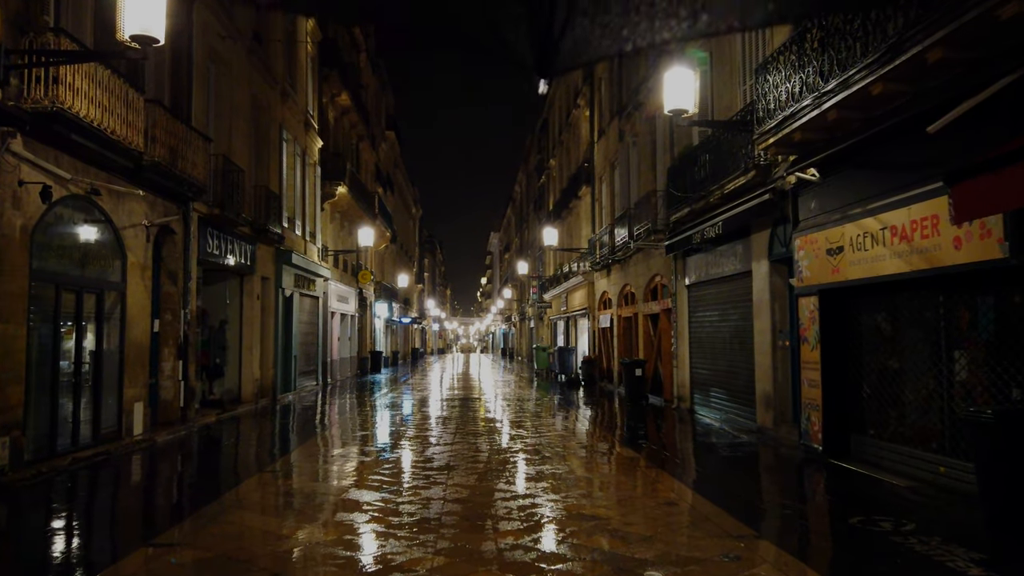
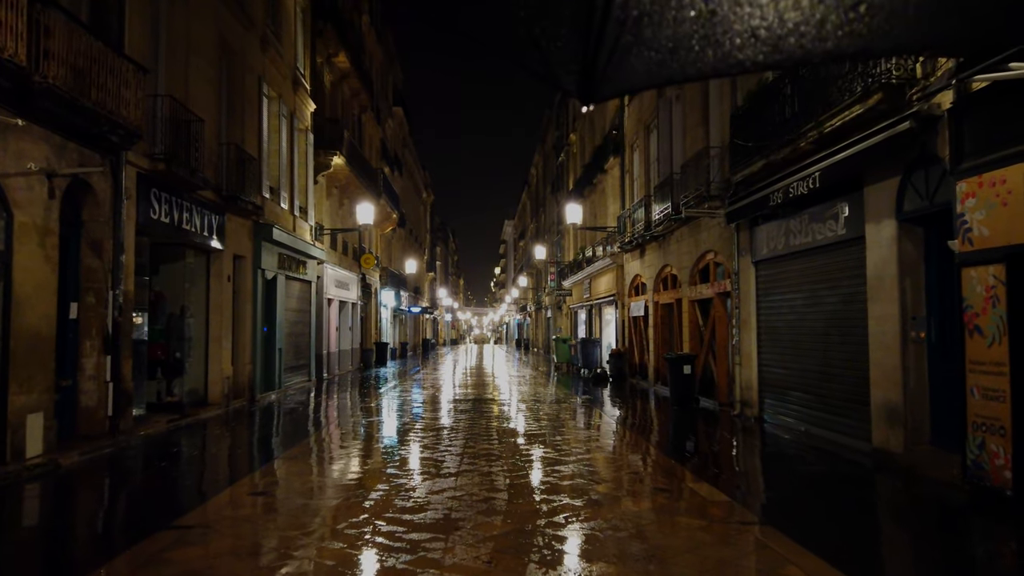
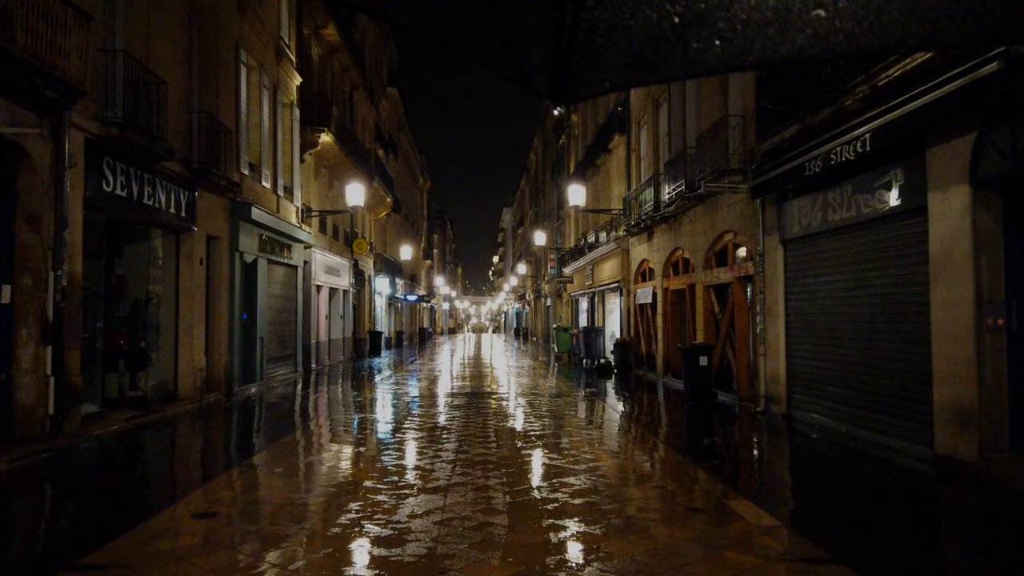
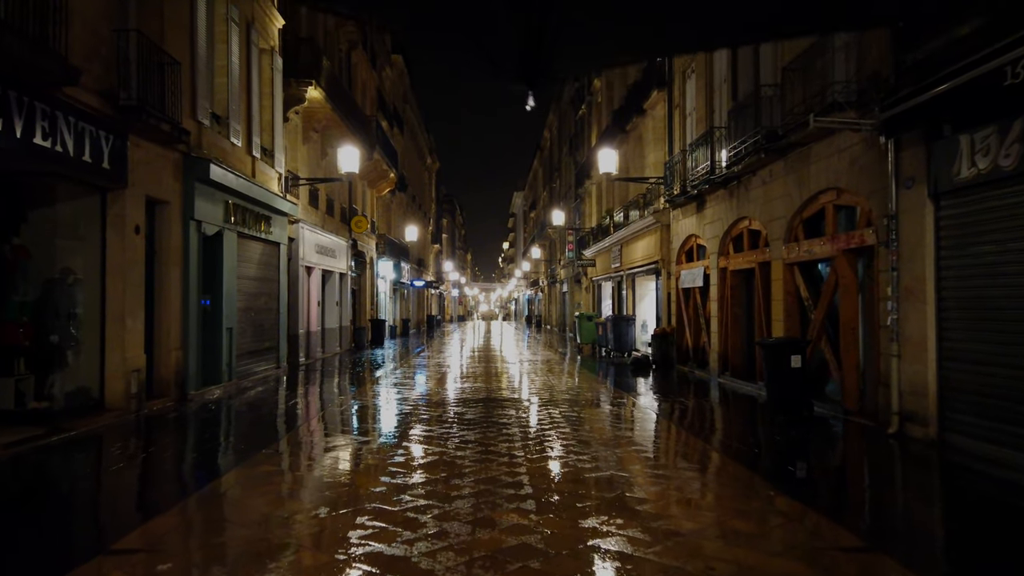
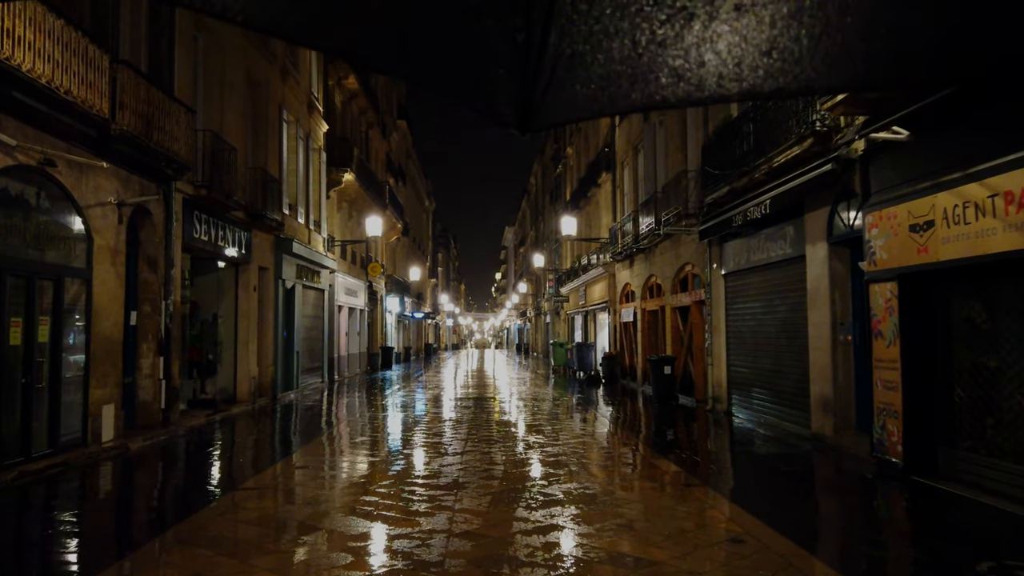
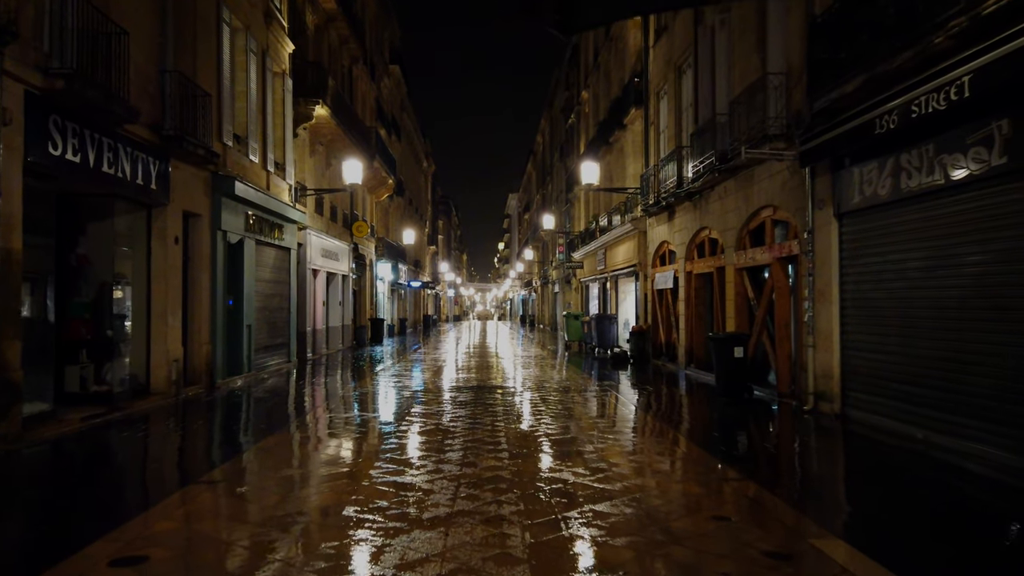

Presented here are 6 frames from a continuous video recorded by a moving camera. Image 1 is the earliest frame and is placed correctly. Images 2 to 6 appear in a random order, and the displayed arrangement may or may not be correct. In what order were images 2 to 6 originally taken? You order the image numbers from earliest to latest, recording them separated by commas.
5, 2, 3, 6, 4
